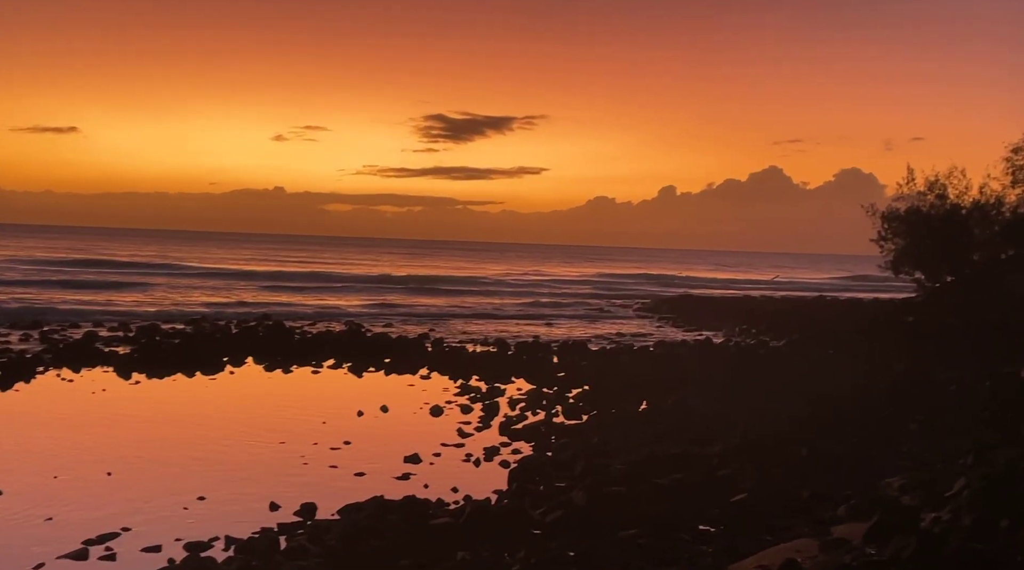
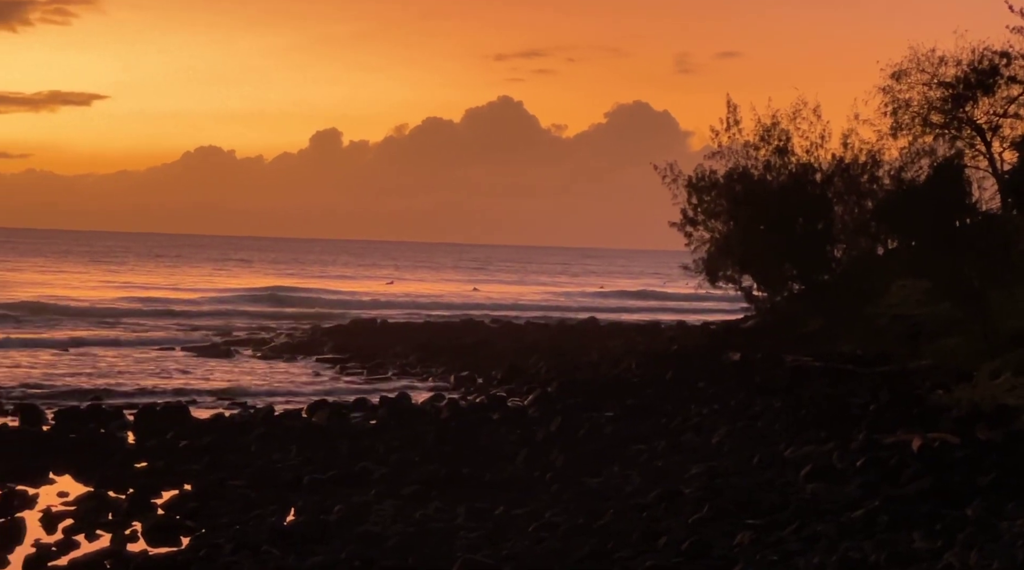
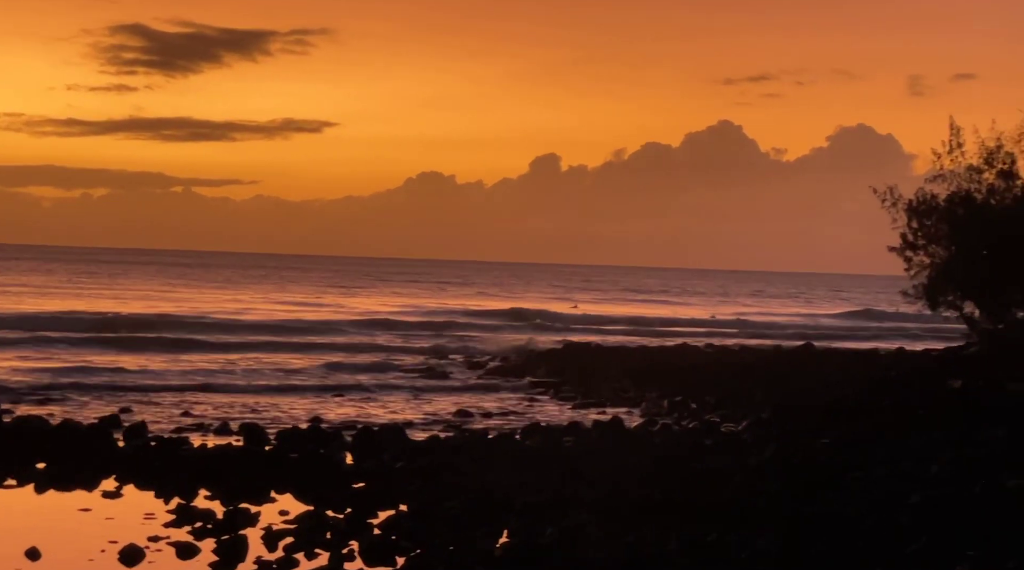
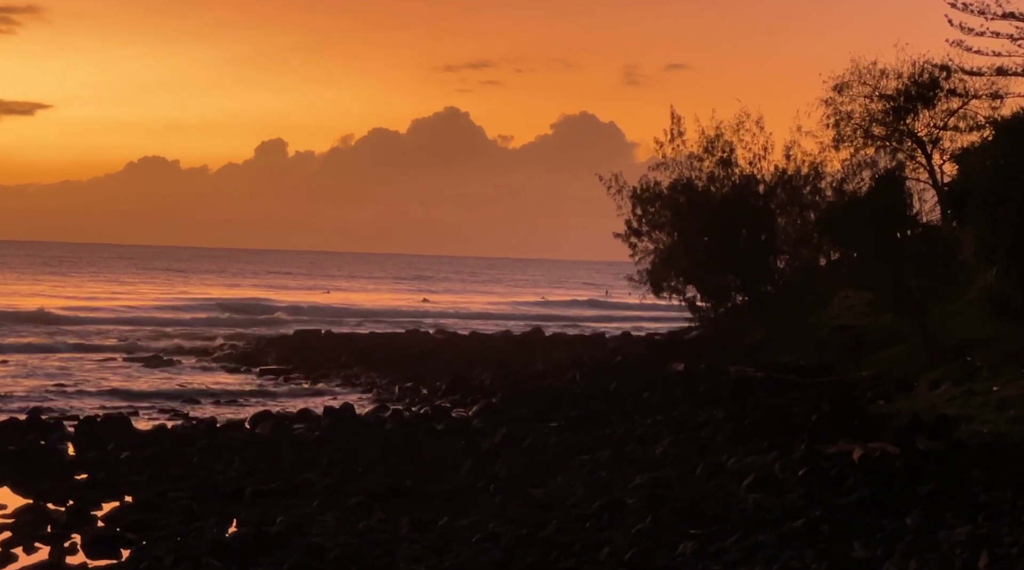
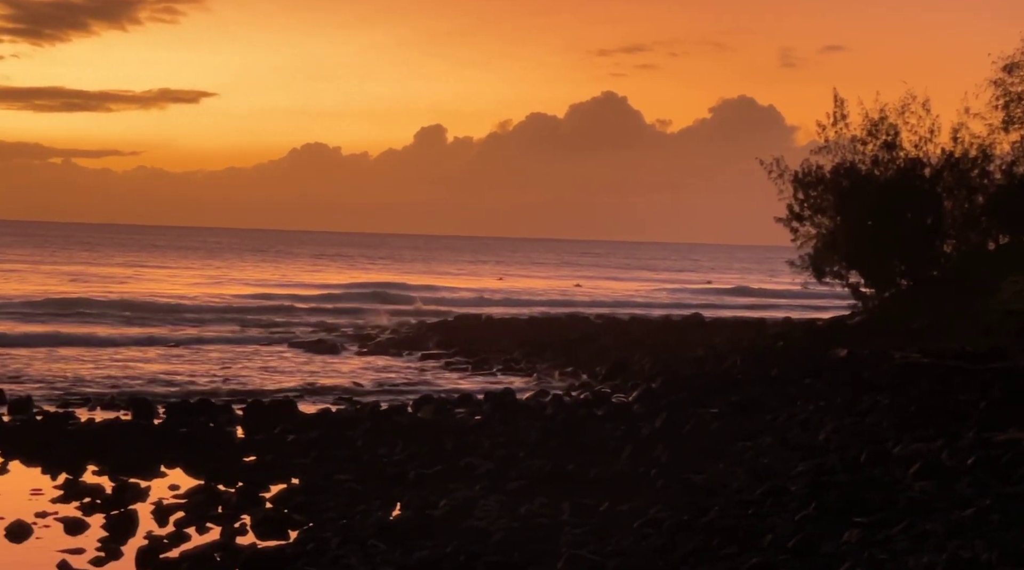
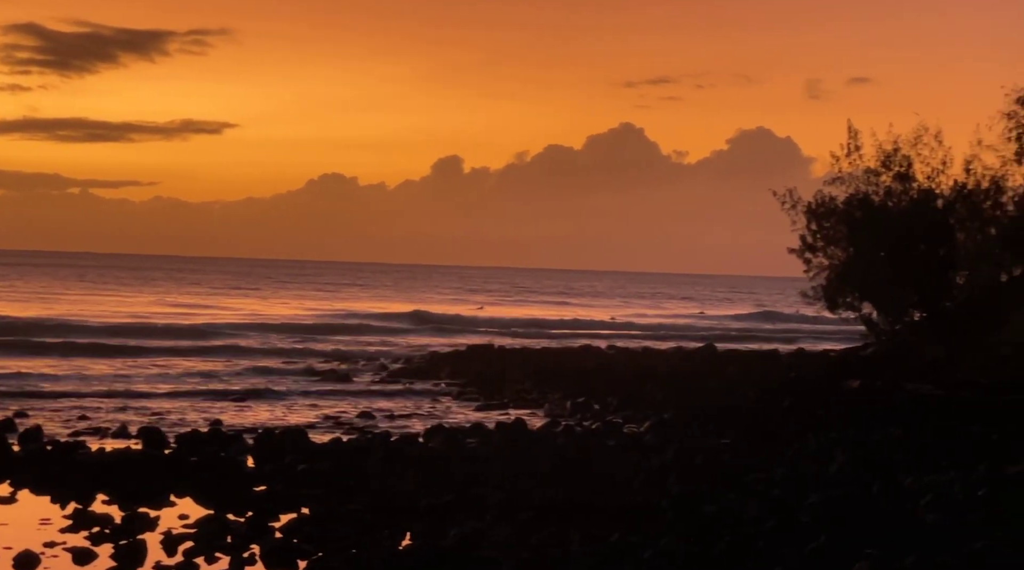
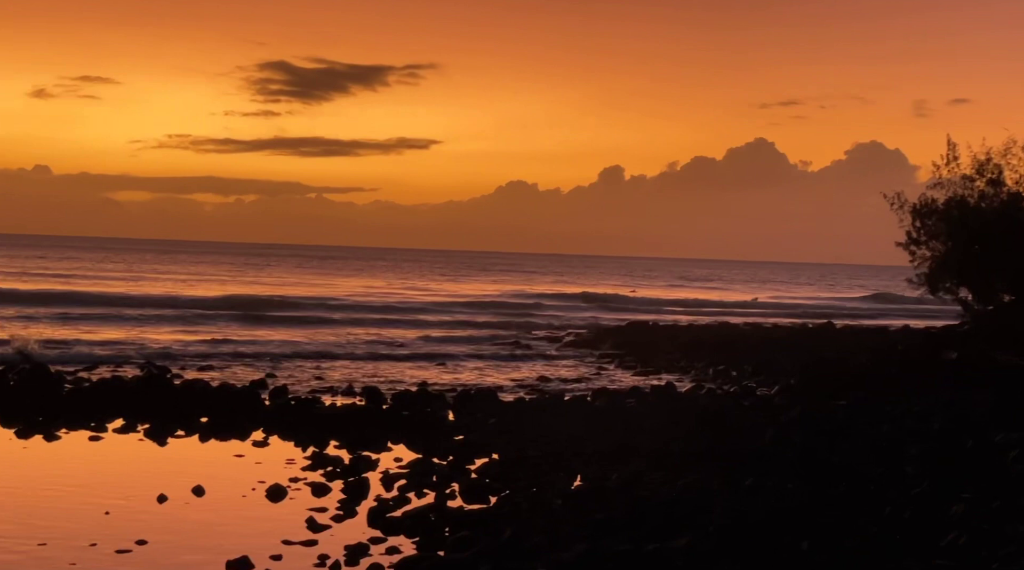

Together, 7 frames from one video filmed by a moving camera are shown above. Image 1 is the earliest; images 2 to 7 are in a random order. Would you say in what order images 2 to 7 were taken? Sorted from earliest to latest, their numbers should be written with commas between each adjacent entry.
7, 3, 6, 4, 2, 5
